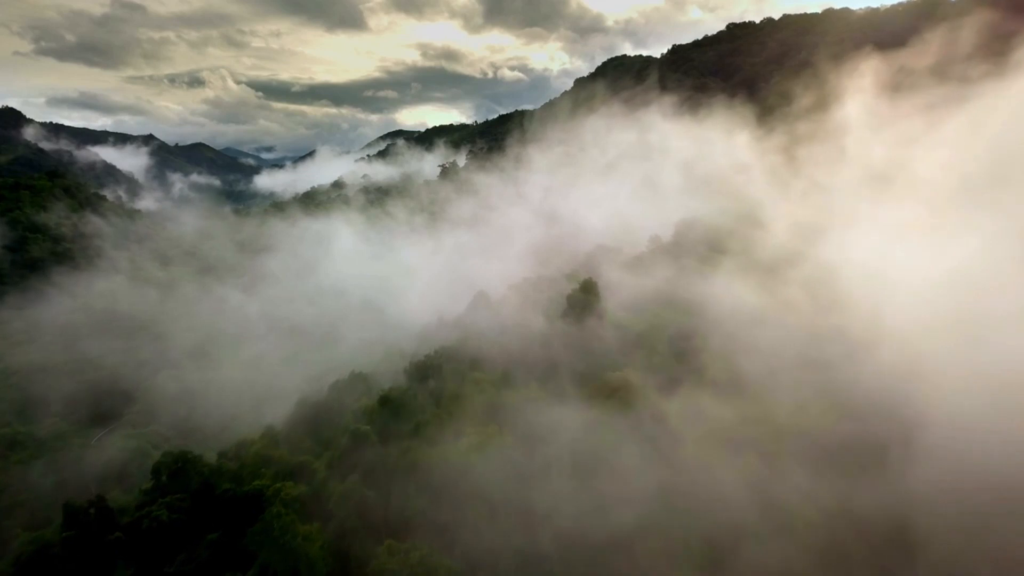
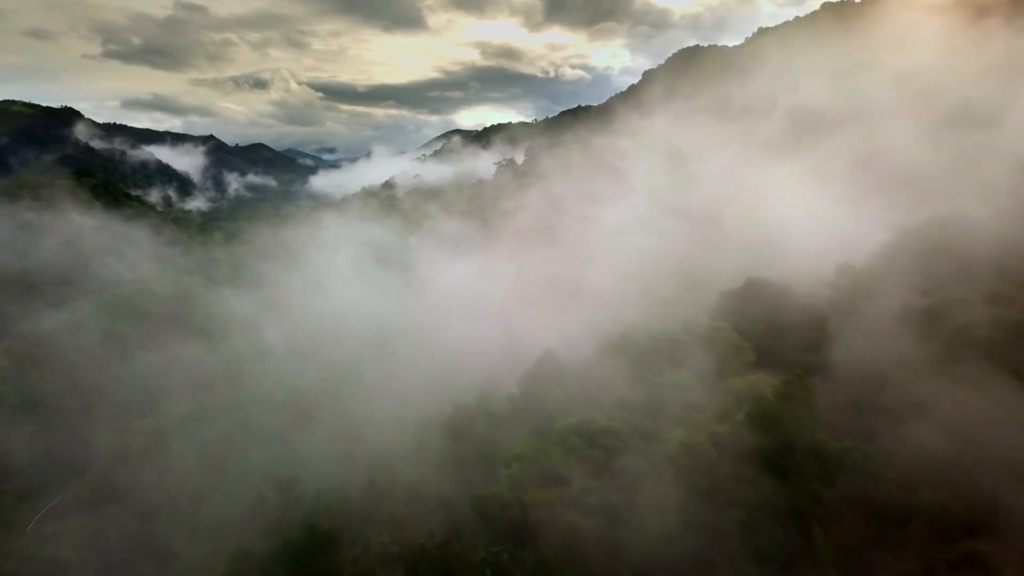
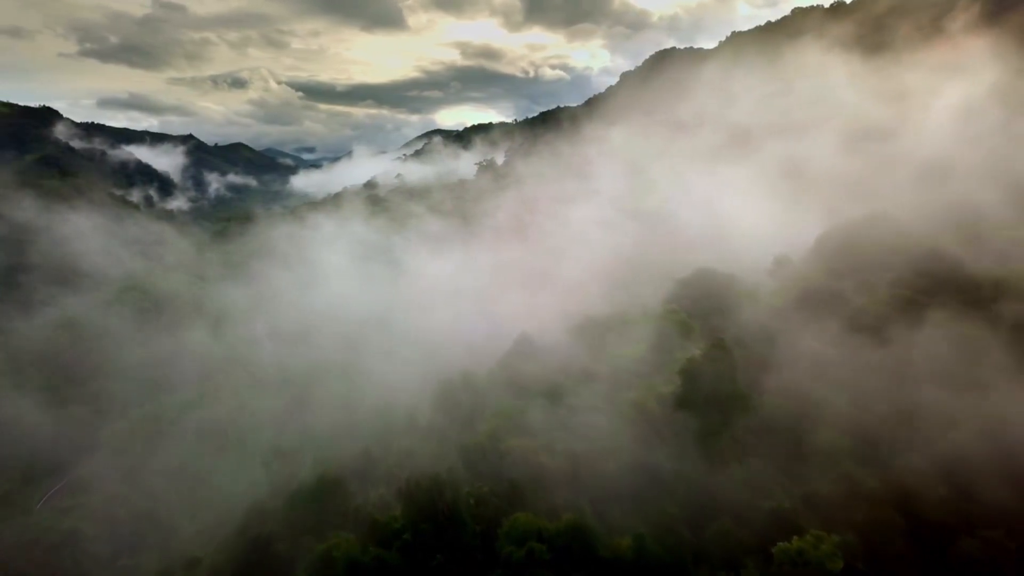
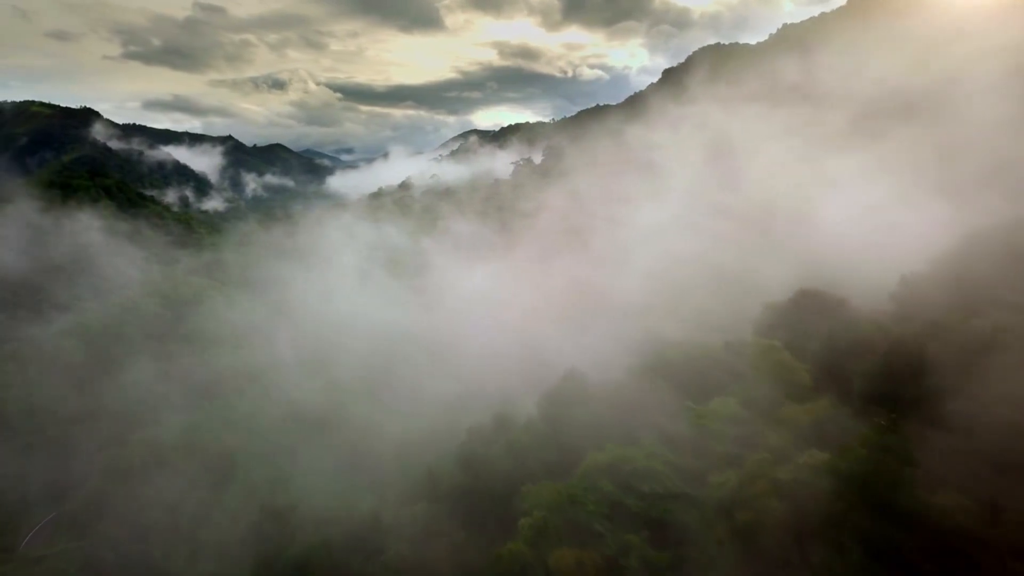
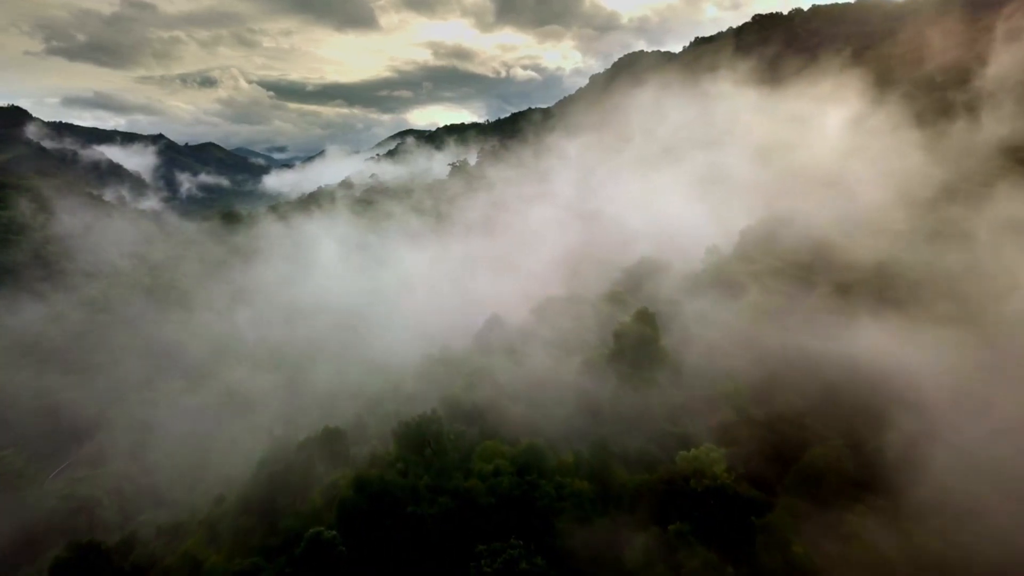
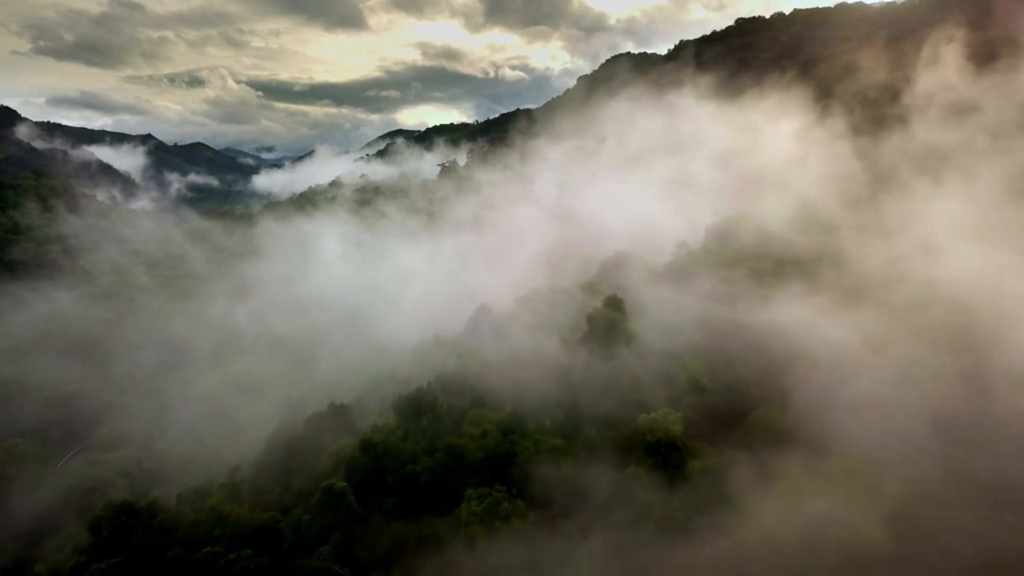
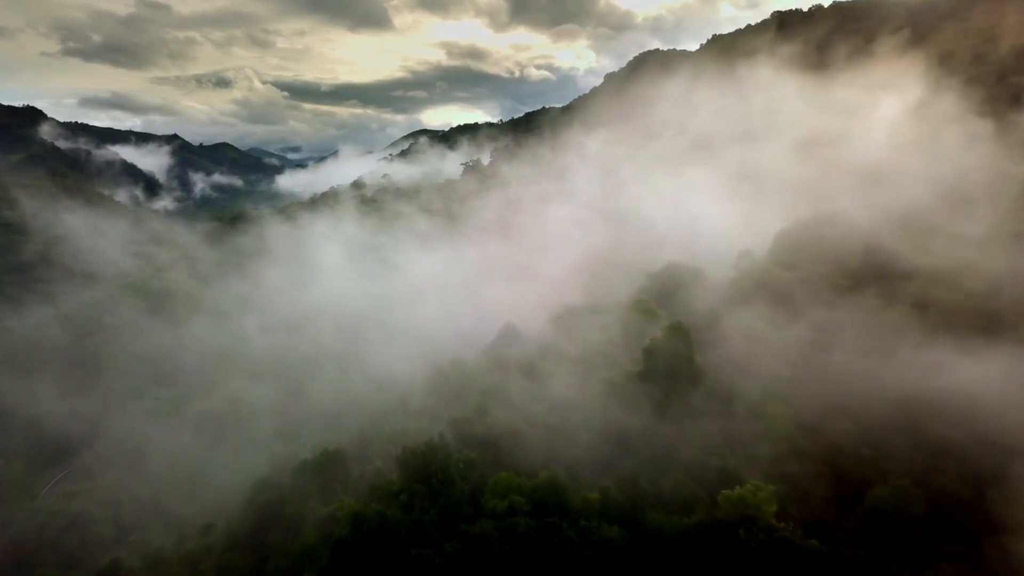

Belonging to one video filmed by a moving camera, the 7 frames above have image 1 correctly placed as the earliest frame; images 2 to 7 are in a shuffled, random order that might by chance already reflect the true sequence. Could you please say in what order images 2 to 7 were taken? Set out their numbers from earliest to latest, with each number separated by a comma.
6, 5, 7, 3, 2, 4
